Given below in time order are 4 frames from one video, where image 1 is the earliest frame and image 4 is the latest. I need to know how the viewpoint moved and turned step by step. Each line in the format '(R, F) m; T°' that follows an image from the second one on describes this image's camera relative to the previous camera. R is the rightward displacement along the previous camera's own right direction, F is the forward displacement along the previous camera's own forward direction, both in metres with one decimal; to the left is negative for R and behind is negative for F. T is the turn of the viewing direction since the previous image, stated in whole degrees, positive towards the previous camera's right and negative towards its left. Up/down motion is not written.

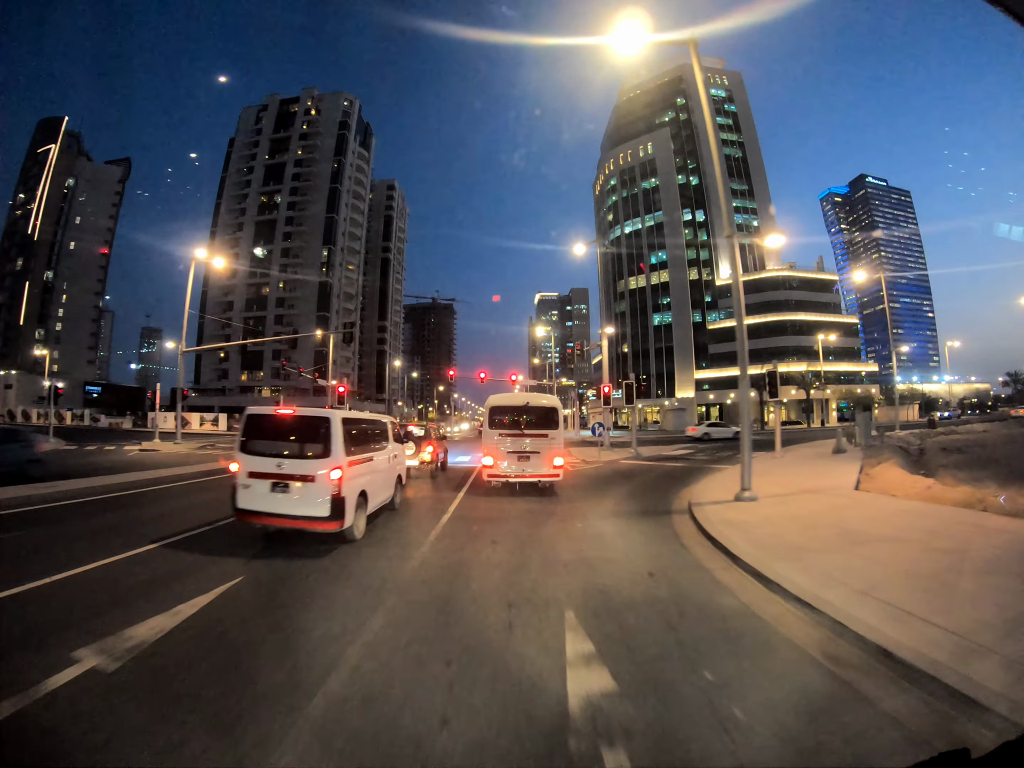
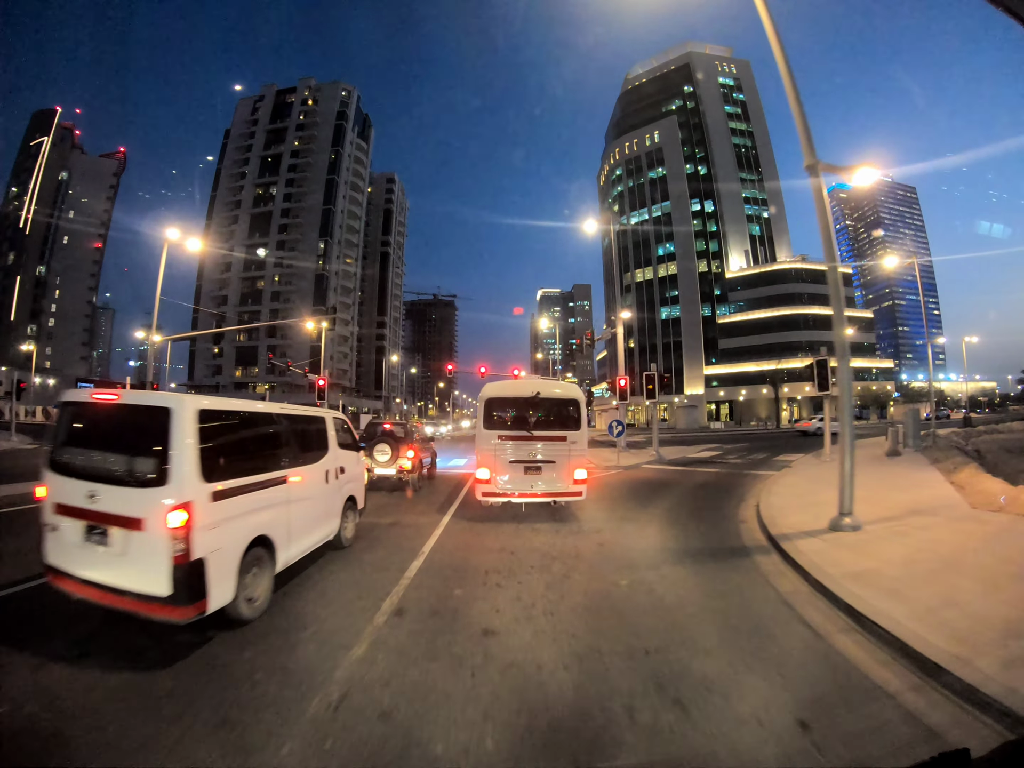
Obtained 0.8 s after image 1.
(0.0, +3.1) m; 0°
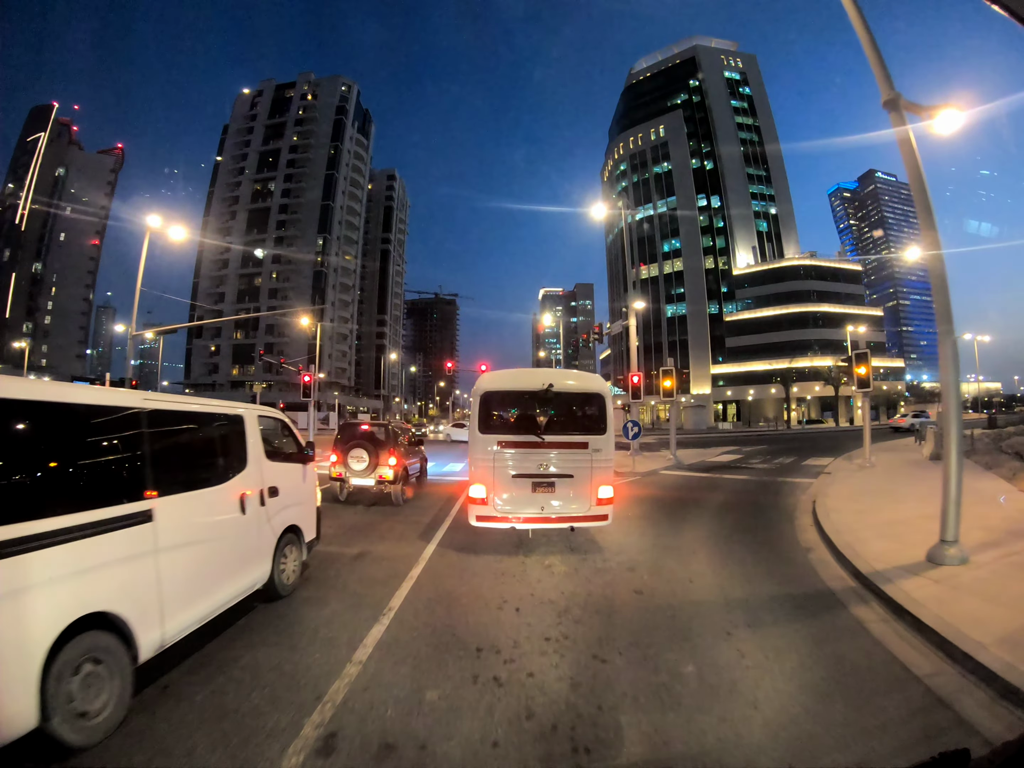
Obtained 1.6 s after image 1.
(0.0, +1.8) m; 0°
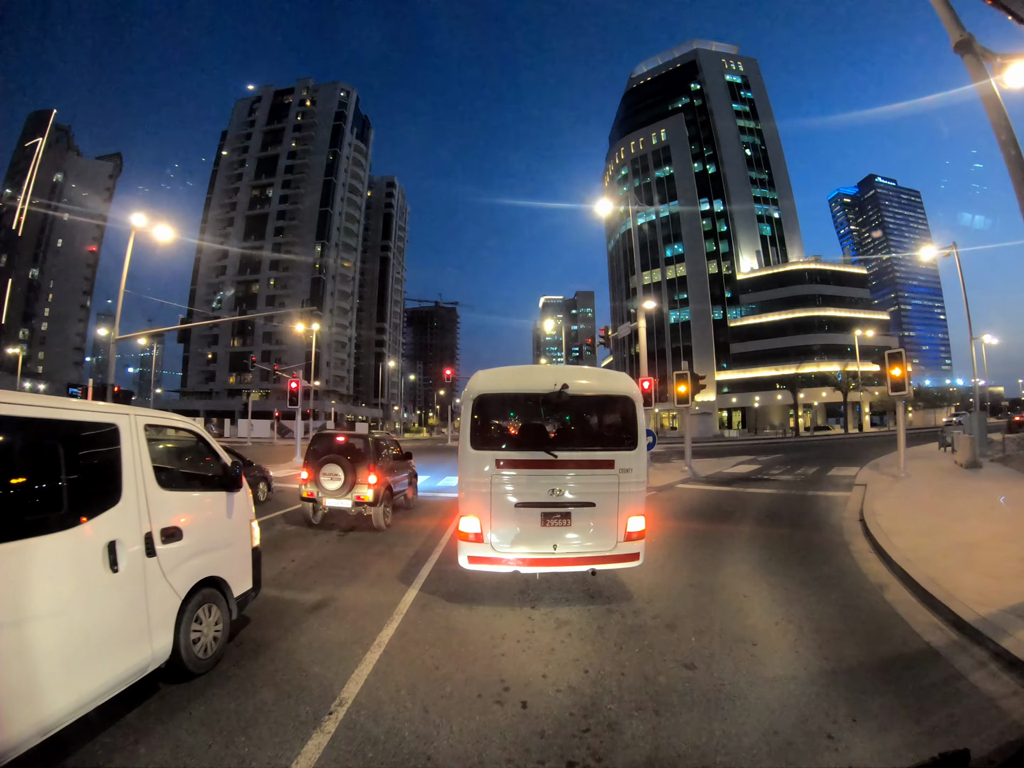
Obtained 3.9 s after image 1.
(0.0, +1.3) m; 0°
